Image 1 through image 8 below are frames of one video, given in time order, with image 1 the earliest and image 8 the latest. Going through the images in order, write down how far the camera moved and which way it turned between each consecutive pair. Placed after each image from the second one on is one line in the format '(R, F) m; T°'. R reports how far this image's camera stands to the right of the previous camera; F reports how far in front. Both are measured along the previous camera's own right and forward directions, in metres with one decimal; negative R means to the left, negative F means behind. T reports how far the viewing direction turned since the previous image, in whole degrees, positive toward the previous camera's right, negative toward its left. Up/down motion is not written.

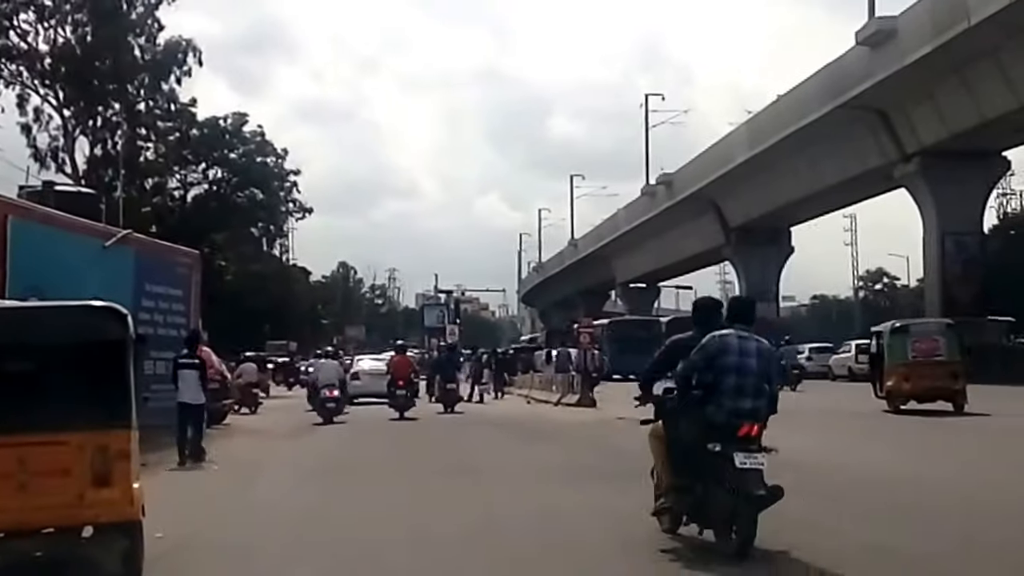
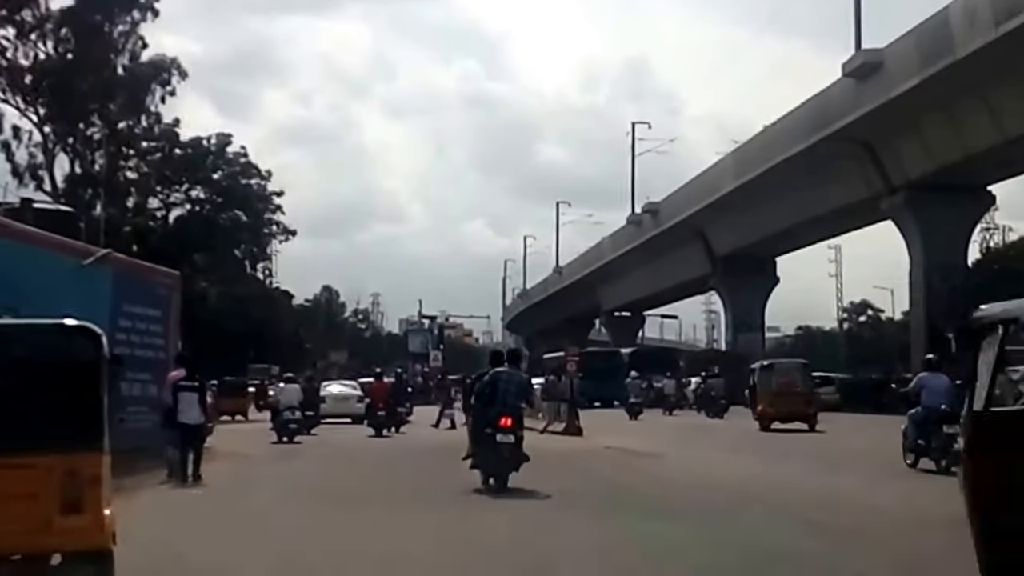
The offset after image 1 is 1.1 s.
(0.0, +0.2) m; +1°
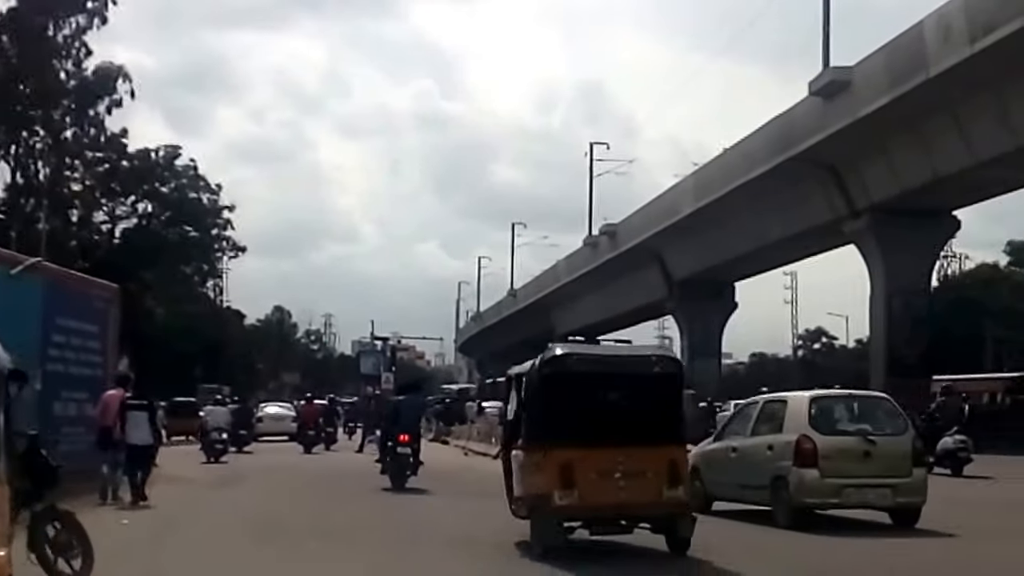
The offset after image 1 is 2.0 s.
(0.0, +0.9) m; +1°
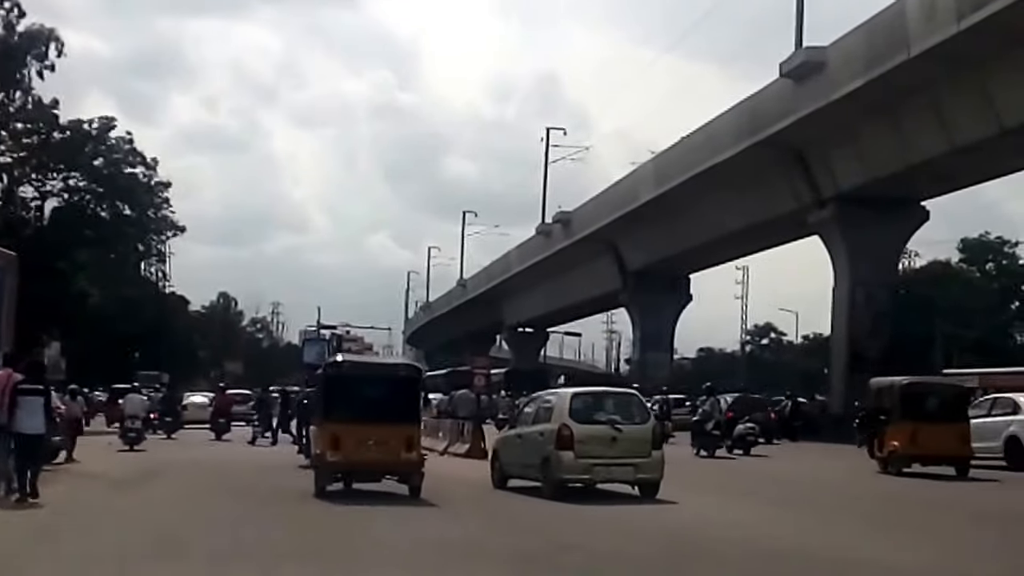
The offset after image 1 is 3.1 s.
(0.0, +1.9) m; +2°
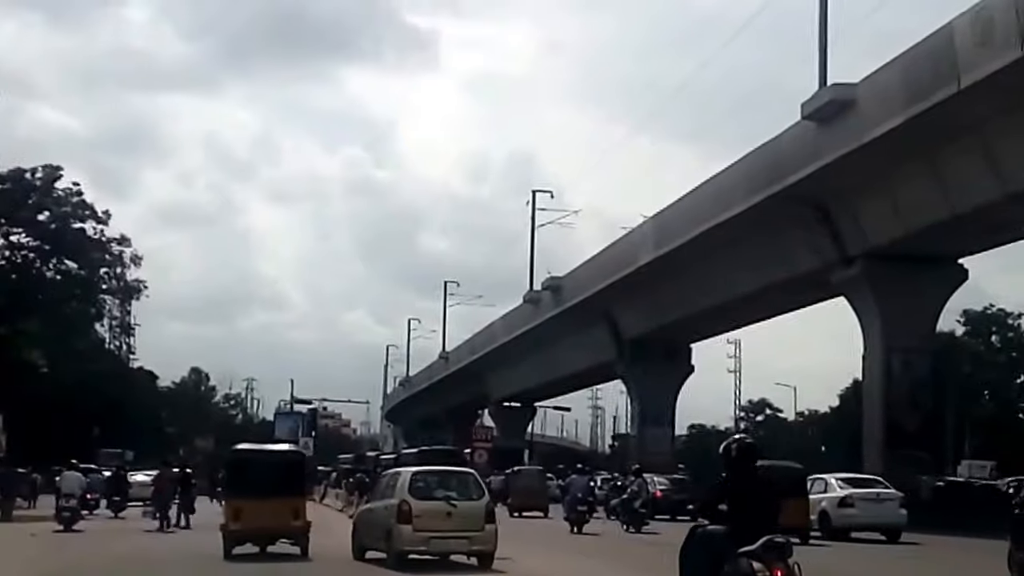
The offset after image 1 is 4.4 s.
(-0.3, +4.1) m; +1°
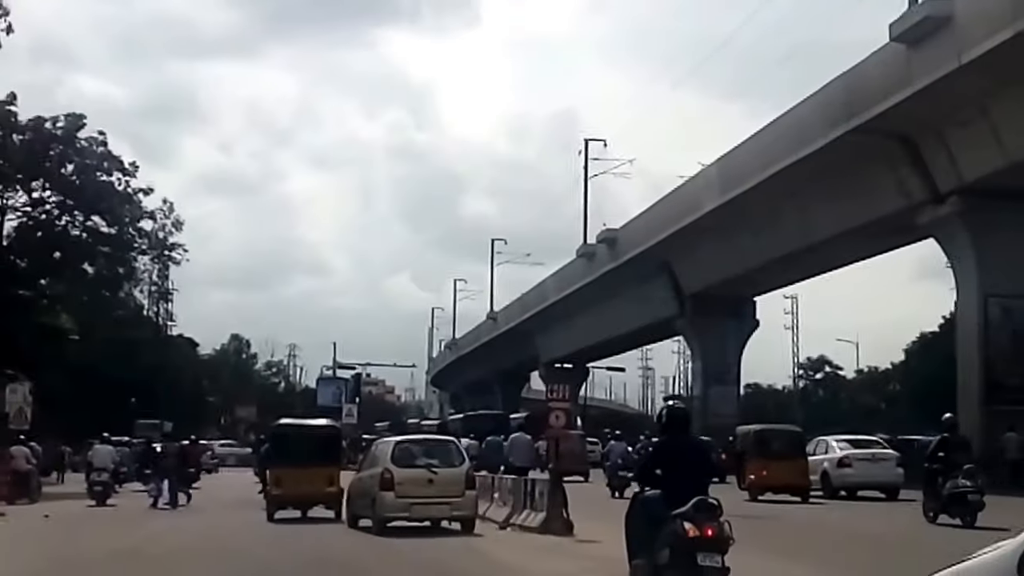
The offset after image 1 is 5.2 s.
(-0.3, +3.0) m; -1°
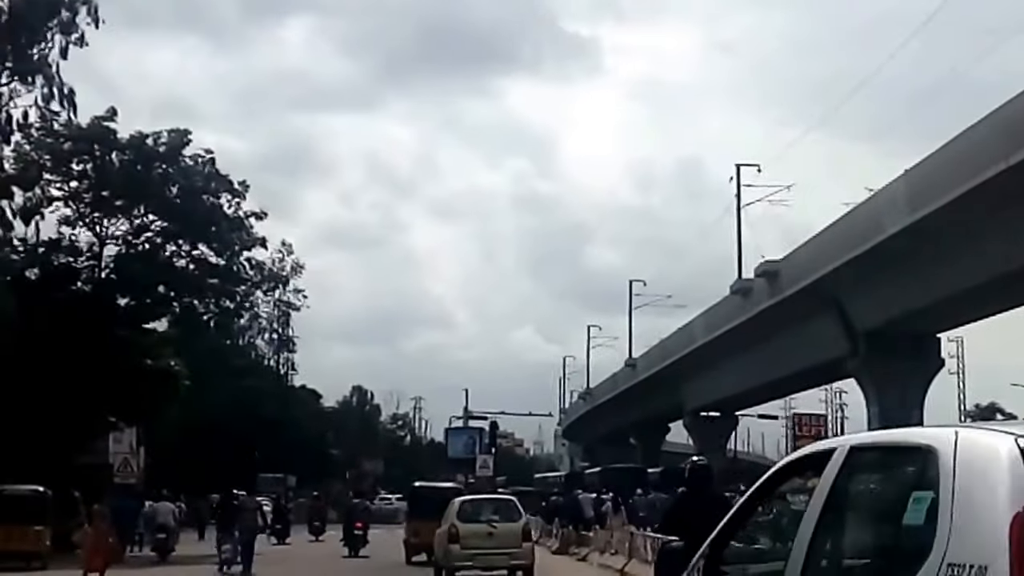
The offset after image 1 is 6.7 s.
(-0.7, +4.5) m; -4°
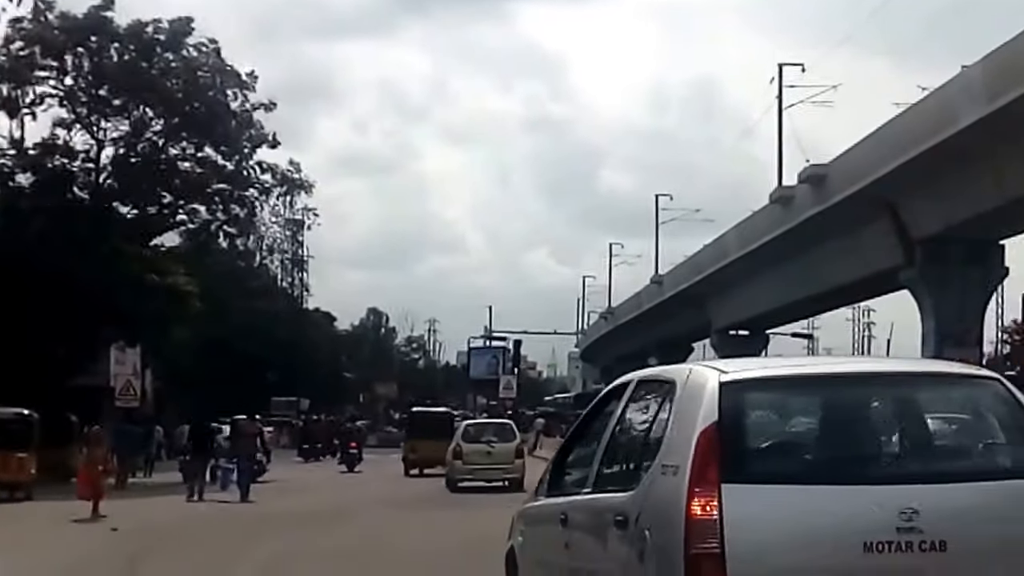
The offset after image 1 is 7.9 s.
(-0.5, +2.8) m; 0°
